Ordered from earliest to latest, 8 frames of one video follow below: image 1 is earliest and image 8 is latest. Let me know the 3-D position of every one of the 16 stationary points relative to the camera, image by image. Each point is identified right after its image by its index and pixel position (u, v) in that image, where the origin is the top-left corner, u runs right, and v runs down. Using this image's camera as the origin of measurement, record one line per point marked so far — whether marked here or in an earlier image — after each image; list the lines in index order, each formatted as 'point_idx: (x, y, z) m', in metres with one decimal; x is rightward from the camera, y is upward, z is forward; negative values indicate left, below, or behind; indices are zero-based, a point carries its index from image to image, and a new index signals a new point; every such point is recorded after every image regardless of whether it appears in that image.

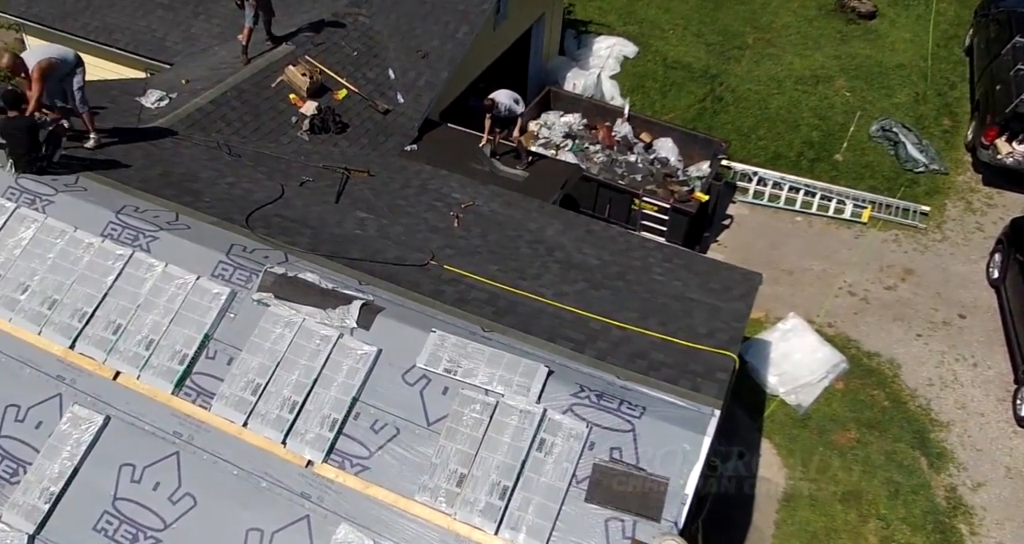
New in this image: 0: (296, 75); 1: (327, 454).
0: (-3.5, +3.2, +13.7) m
1: (-1.7, -1.6, +7.6) m
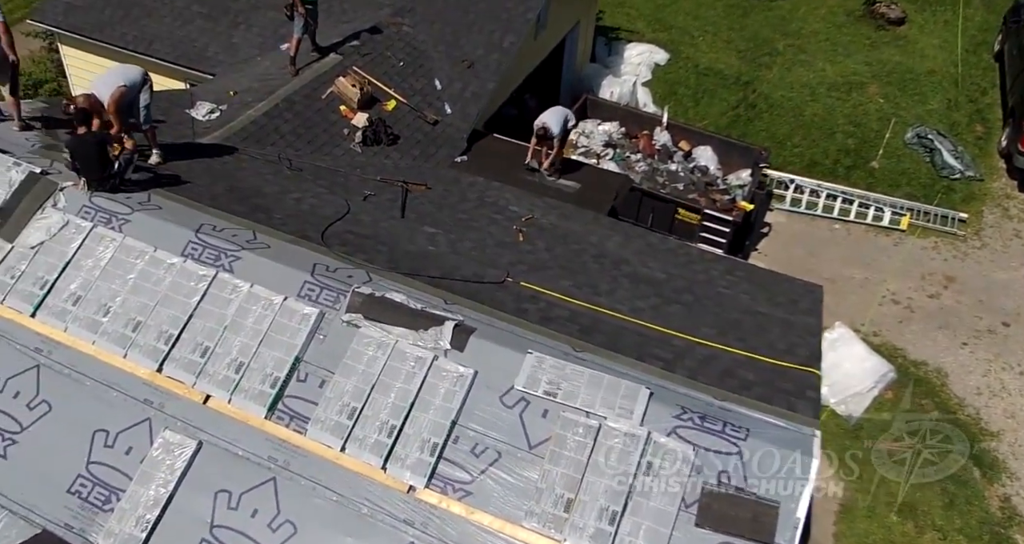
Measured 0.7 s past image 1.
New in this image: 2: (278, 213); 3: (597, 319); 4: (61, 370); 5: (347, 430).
0: (-2.7, +3.0, +13.5) m
1: (-0.7, -1.8, +7.5) m
2: (-2.8, +0.7, +10.0) m
3: (+0.9, -0.5, +9.3) m
4: (-4.4, -1.0, +8.2) m
5: (-1.5, -1.4, +7.7) m
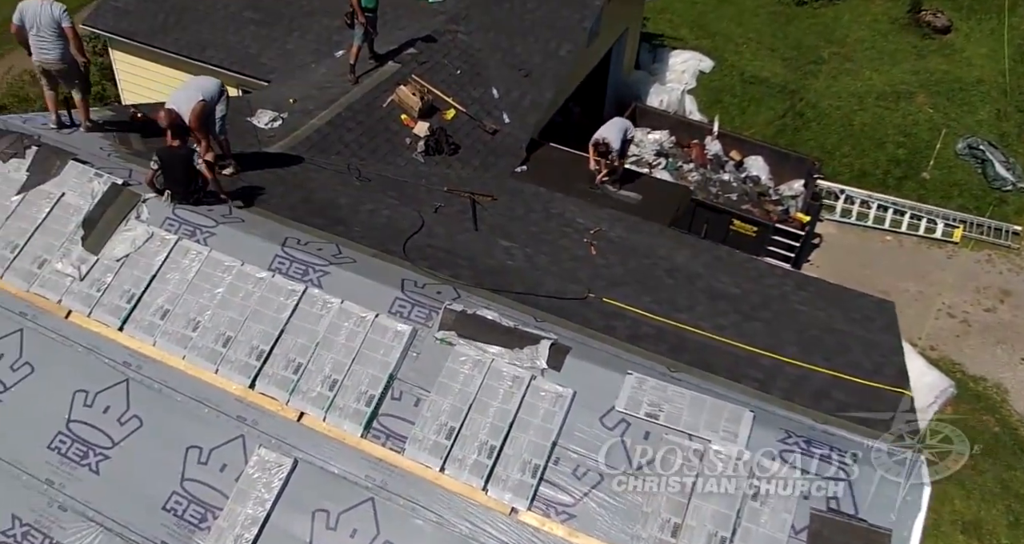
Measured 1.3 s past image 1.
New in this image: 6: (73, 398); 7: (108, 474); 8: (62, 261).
0: (-1.7, +2.9, +13.4) m
1: (+0.2, -2.0, +7.4) m
2: (-1.8, +0.5, +9.9) m
3: (+1.9, -0.7, +9.2) m
4: (-3.5, -1.1, +8.2) m
5: (-0.6, -1.6, +7.6) m
6: (-4.3, -1.2, +8.2) m
7: (-3.8, -1.9, +7.9) m
8: (-4.7, +0.1, +8.8) m
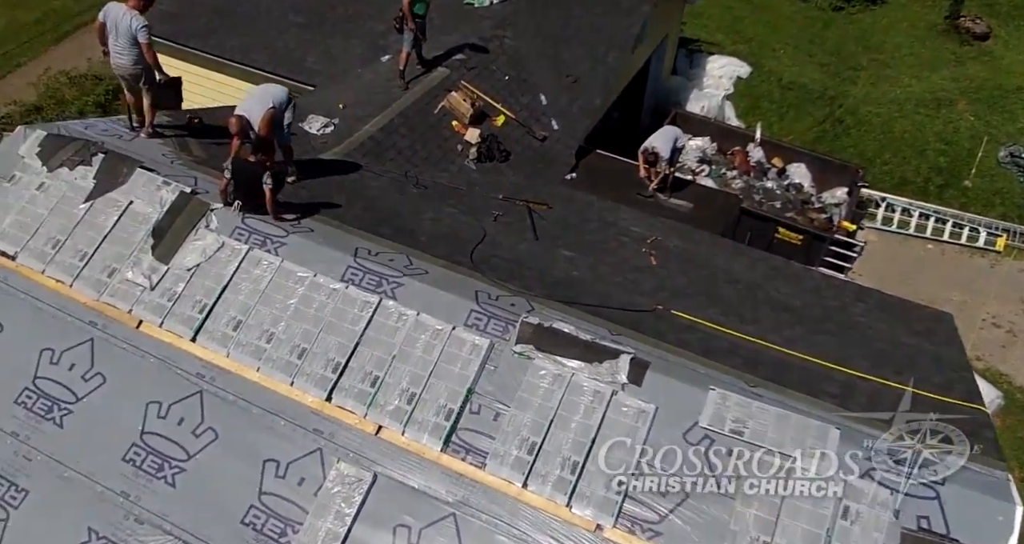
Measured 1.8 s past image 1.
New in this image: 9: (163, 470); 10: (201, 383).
0: (-0.9, +2.7, +13.4) m
1: (+0.9, -2.1, +7.3) m
2: (-1.1, +0.4, +9.8) m
3: (+2.6, -0.8, +9.1) m
4: (-2.8, -1.2, +8.1) m
5: (+0.1, -1.7, +7.5) m
6: (-3.5, -1.3, +8.1) m
7: (-3.0, -2.0, +7.8) m
8: (-4.0, 0.0, +8.7) m
9: (-3.3, -1.9, +7.9) m
10: (-3.0, -1.1, +8.2) m
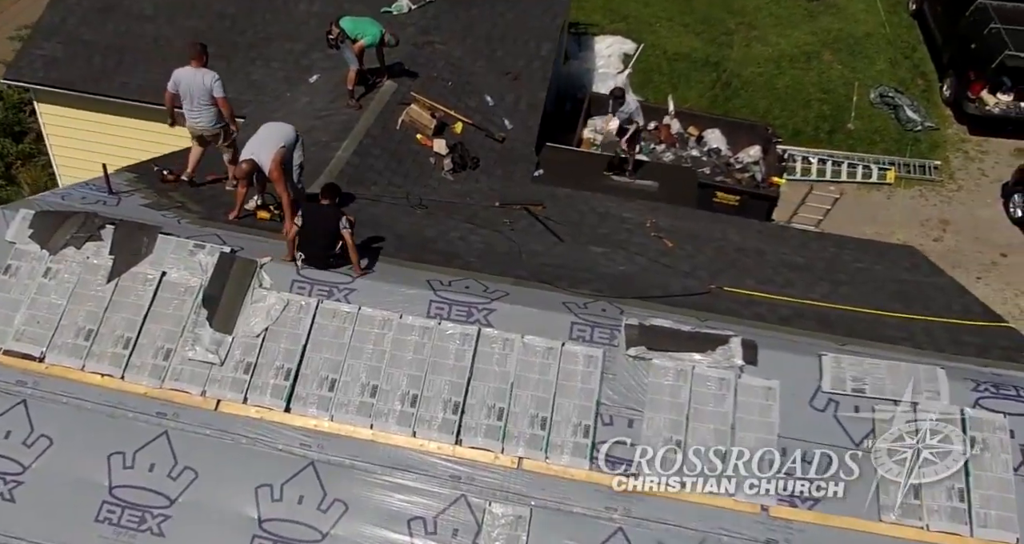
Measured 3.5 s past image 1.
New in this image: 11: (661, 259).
0: (-1.4, +2.5, +13.0) m
1: (+2.4, -2.0, +7.5) m
2: (-0.5, +0.2, +9.5) m
3: (+3.4, -0.4, +9.6) m
4: (-1.5, -1.7, +7.5) m
5: (+1.5, -1.7, +7.5) m
6: (-2.2, -2.0, +7.4) m
7: (-1.6, -2.5, +7.2) m
8: (-3.0, -0.7, +7.9) m
9: (-1.9, -2.4, +7.2) m
10: (-1.8, -1.6, +7.5) m
11: (+1.9, +0.2, +10.7) m
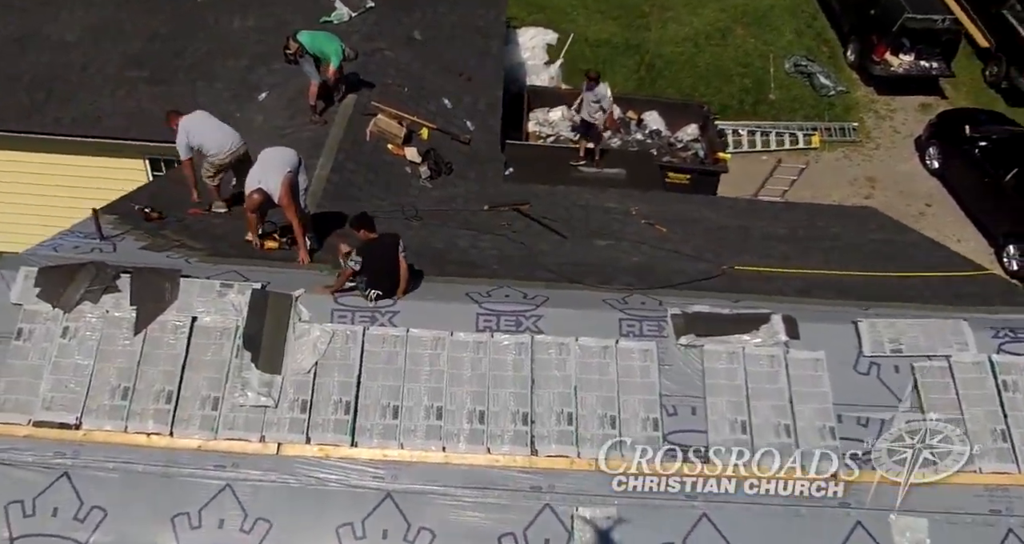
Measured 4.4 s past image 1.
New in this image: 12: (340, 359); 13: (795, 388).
0: (-1.9, +2.3, +12.7) m
1: (+3.1, -1.8, +7.8) m
2: (-0.2, +0.1, +9.4) m
3: (+3.7, -0.1, +10.0) m
4: (-0.8, -1.9, +7.3) m
5: (+2.2, -1.6, +7.8) m
6: (-1.5, -2.2, +7.1) m
7: (-0.7, -2.7, +7.0) m
8: (-2.4, -1.1, +7.5) m
9: (-1.0, -2.7, +7.0) m
10: (-1.1, -1.9, +7.3) m
11: (+2.0, +0.3, +10.9) m
12: (-1.6, -0.8, +7.8) m
13: (+2.7, -1.1, +8.0) m
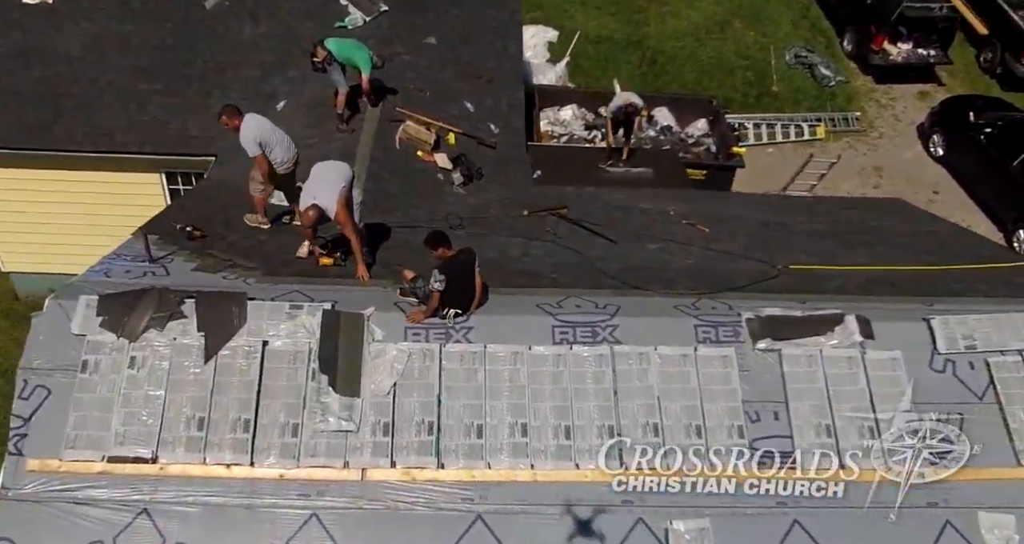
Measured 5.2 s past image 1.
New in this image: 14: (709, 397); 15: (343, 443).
0: (-1.4, +2.1, +12.4) m
1: (+3.8, -1.7, +7.8) m
2: (+0.4, 0.0, +9.2) m
3: (+4.3, 0.0, +10.0) m
4: (0.0, -2.0, +7.2) m
5: (+3.0, -1.6, +7.7) m
6: (-0.6, -2.4, +6.9) m
7: (+0.1, -2.9, +6.9) m
8: (-1.6, -1.3, +7.3) m
9: (-0.2, -2.8, +6.8) m
10: (-0.3, -2.0, +7.1) m
11: (+2.6, +0.3, +10.8) m
12: (-0.8, -1.0, +7.5) m
13: (+3.4, -1.1, +8.0) m
14: (+1.8, -1.1, +7.8) m
15: (-1.5, -1.5, +7.2) m
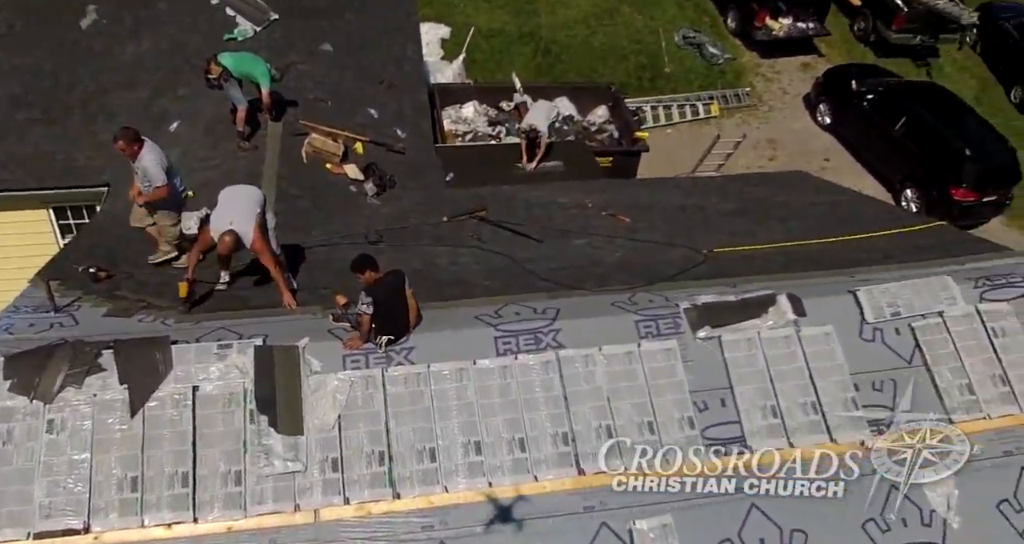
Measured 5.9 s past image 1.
0: (-2.7, +1.9, +12.0) m
1: (+3.4, -1.5, +8.0) m
2: (-0.3, -0.1, +9.0) m
3: (+3.4, +0.2, +10.2) m
4: (-0.3, -2.2, +7.0) m
5: (+2.5, -1.5, +7.8) m
6: (-0.9, -2.6, +6.7) m
7: (-0.1, -3.0, +6.7) m
8: (-2.0, -1.6, +6.9) m
9: (-0.4, -2.9, +6.7) m
10: (-0.6, -2.2, +6.9) m
11: (+1.6, +0.5, +10.8) m
12: (-1.3, -1.2, +7.2) m
13: (+2.9, -0.9, +8.2) m
14: (+1.3, -1.1, +7.8) m
15: (-1.8, -1.7, +6.9) m
